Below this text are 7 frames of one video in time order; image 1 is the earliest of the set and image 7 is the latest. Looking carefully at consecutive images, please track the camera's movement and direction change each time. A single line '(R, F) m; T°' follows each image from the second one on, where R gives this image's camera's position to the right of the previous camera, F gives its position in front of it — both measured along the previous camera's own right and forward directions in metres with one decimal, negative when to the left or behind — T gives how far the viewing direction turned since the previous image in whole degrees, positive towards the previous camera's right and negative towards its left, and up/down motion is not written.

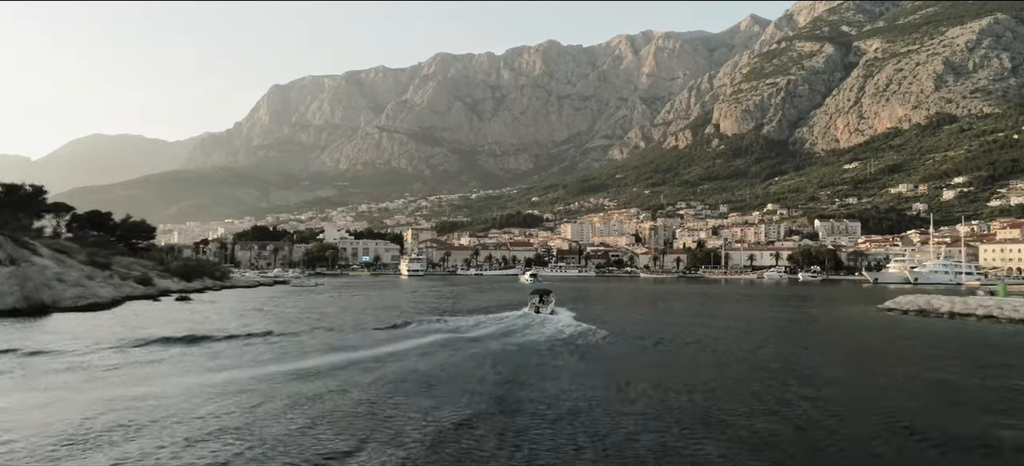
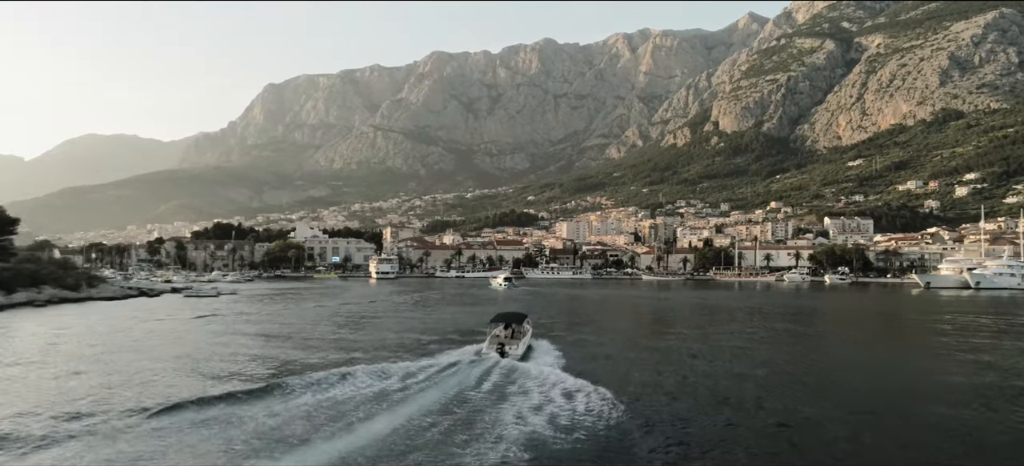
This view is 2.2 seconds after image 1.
(+1.1, +9.0) m; 0°
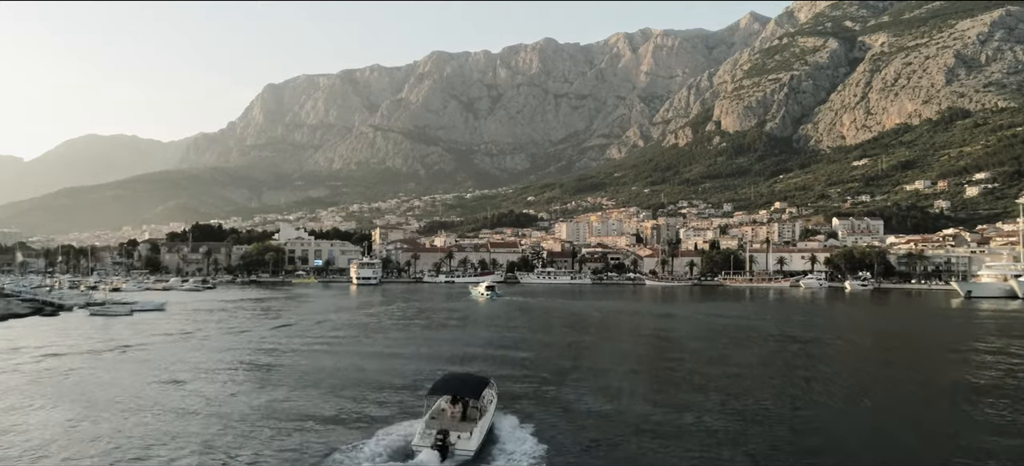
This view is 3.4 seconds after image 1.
(+0.7, +4.9) m; 0°
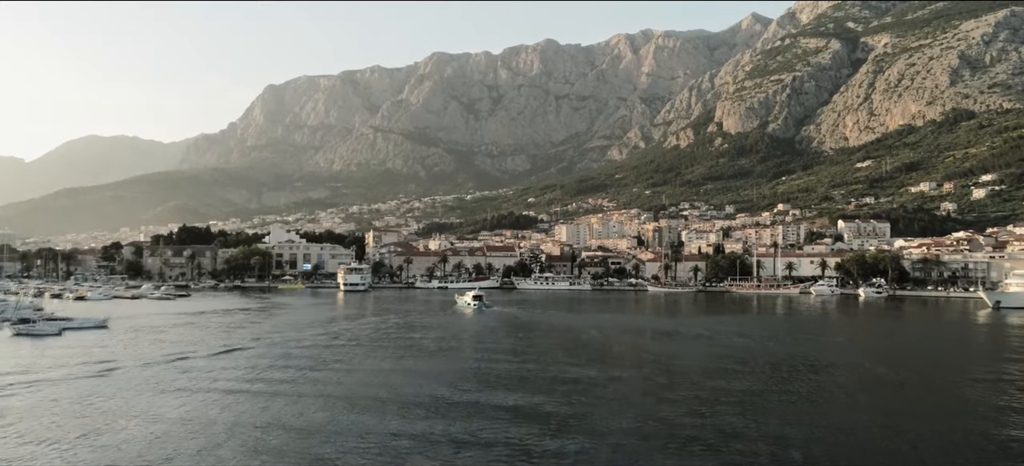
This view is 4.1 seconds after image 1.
(+0.4, +2.8) m; 0°
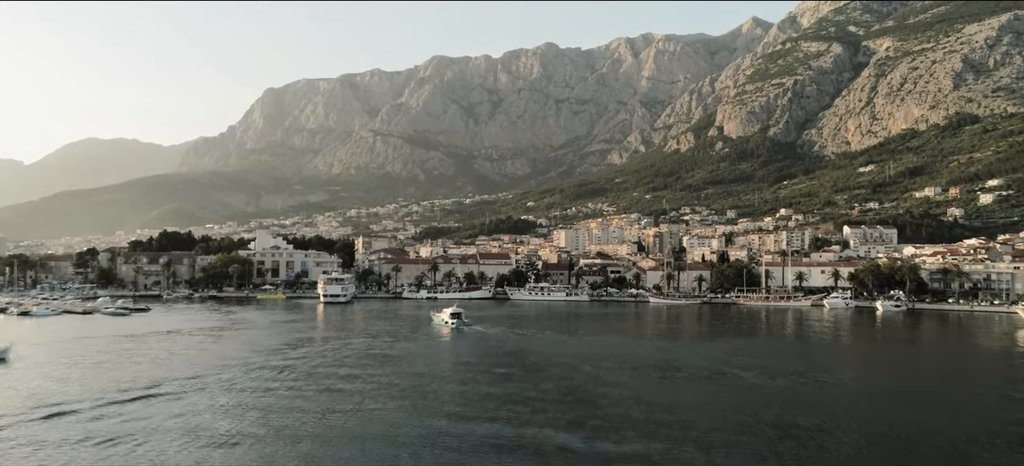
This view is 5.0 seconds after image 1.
(+0.5, +3.5) m; 0°
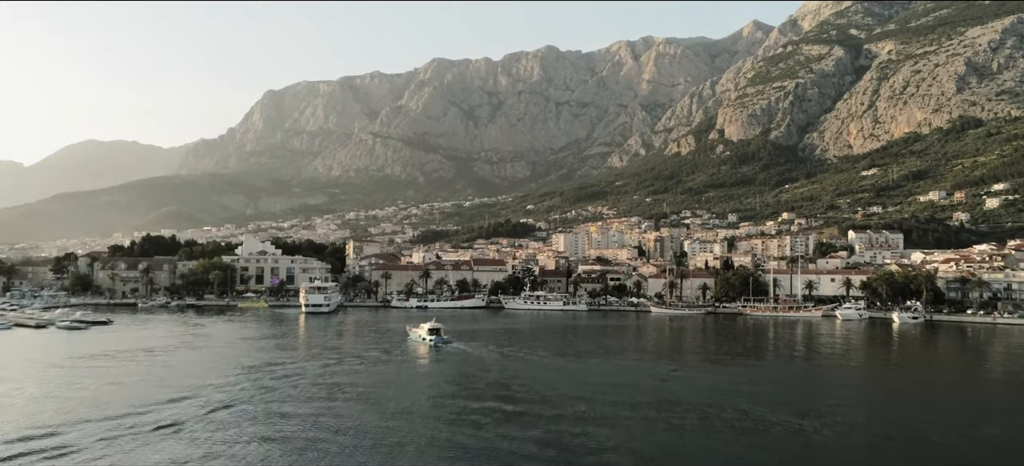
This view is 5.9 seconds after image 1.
(+0.4, +2.9) m; 0°
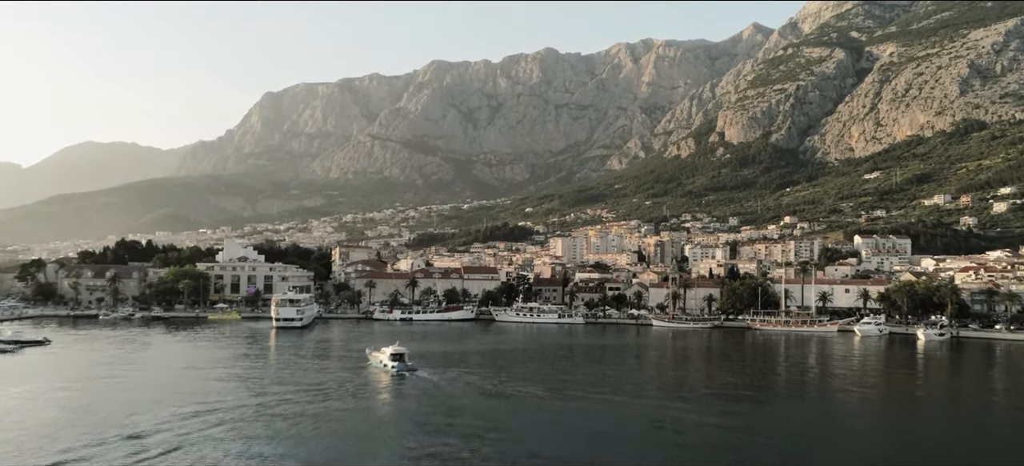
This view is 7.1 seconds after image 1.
(+0.6, +3.8) m; 0°
